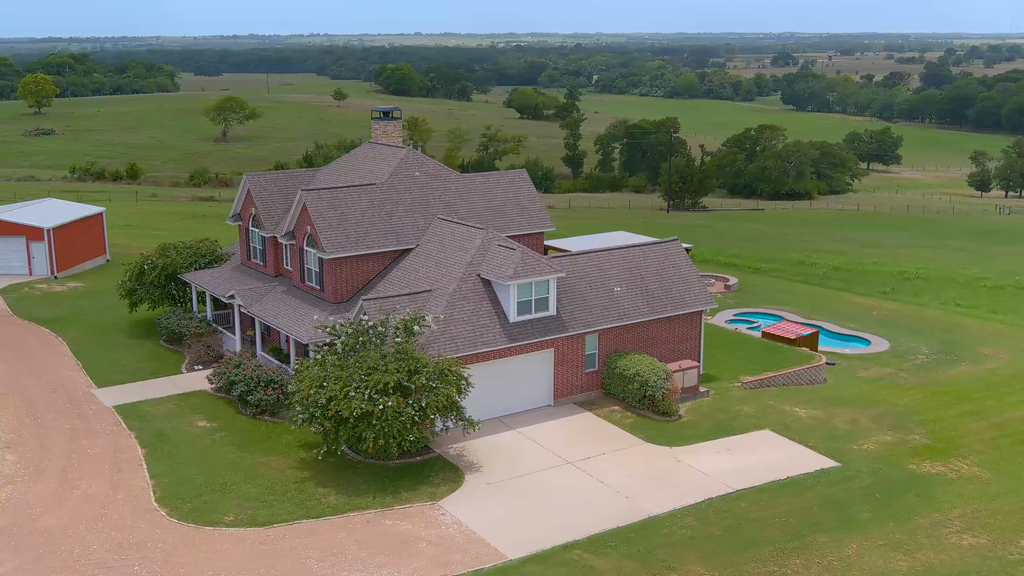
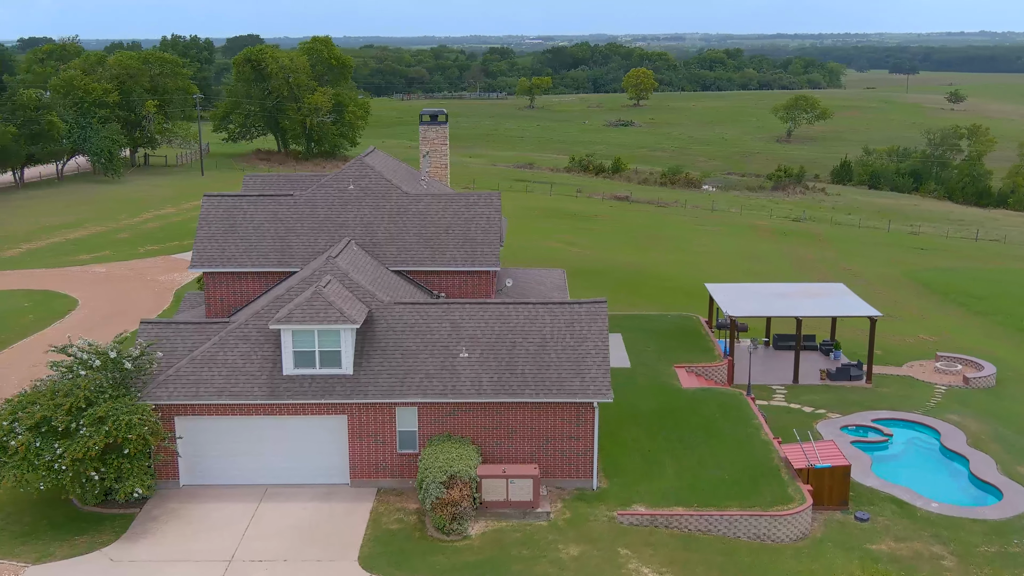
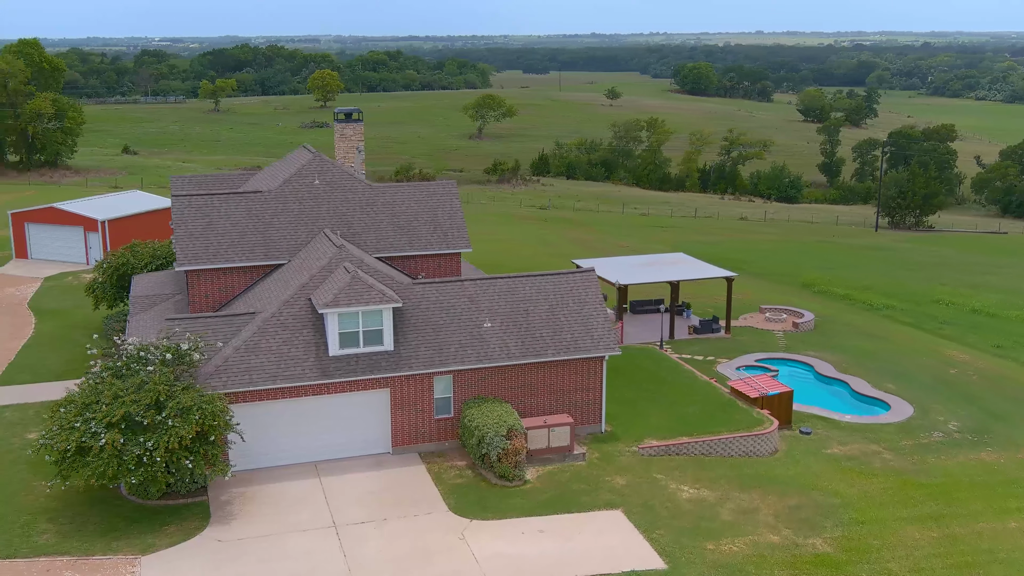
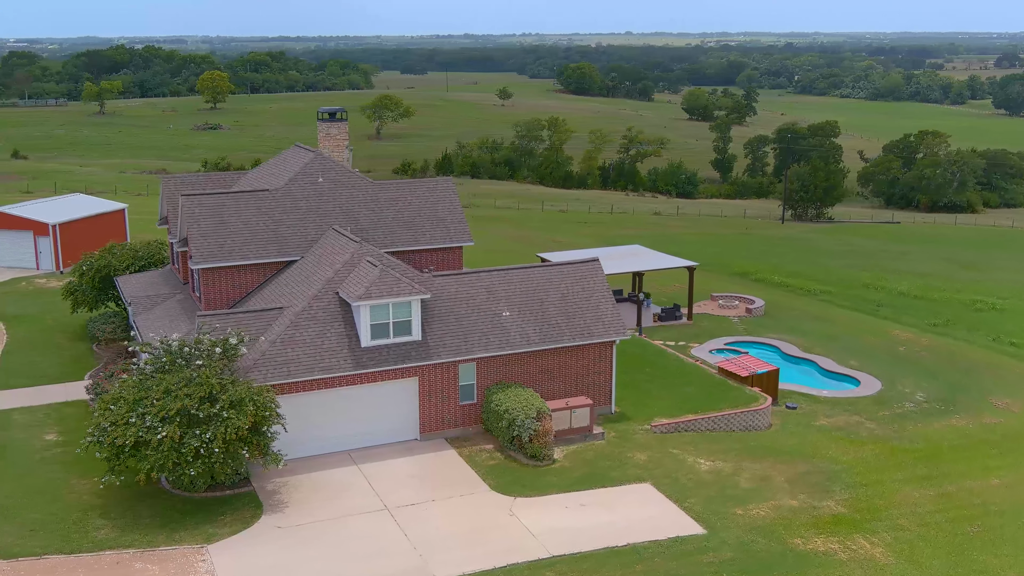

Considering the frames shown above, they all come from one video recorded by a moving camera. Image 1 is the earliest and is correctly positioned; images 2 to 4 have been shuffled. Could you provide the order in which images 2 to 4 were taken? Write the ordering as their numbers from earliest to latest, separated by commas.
4, 3, 2
